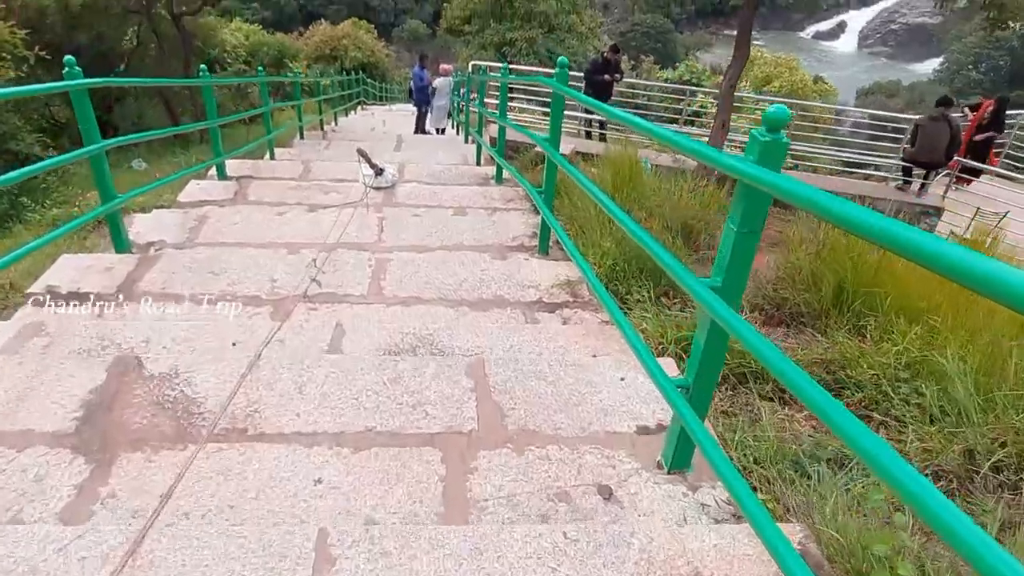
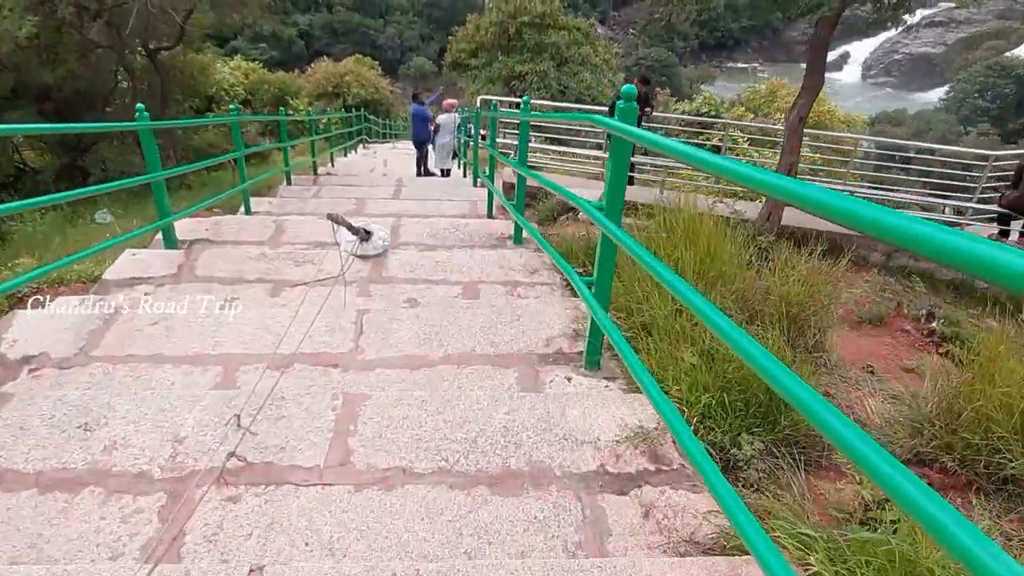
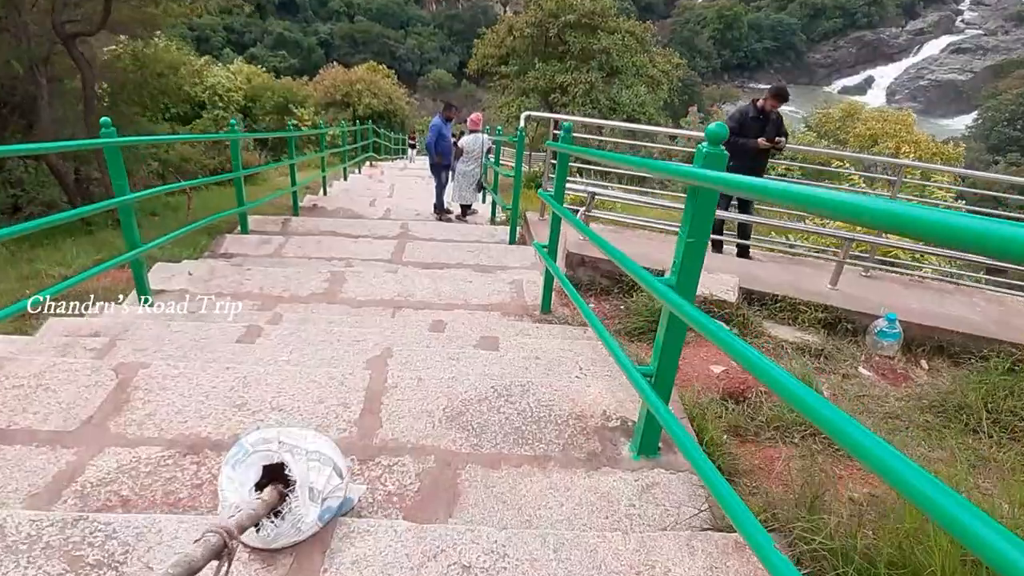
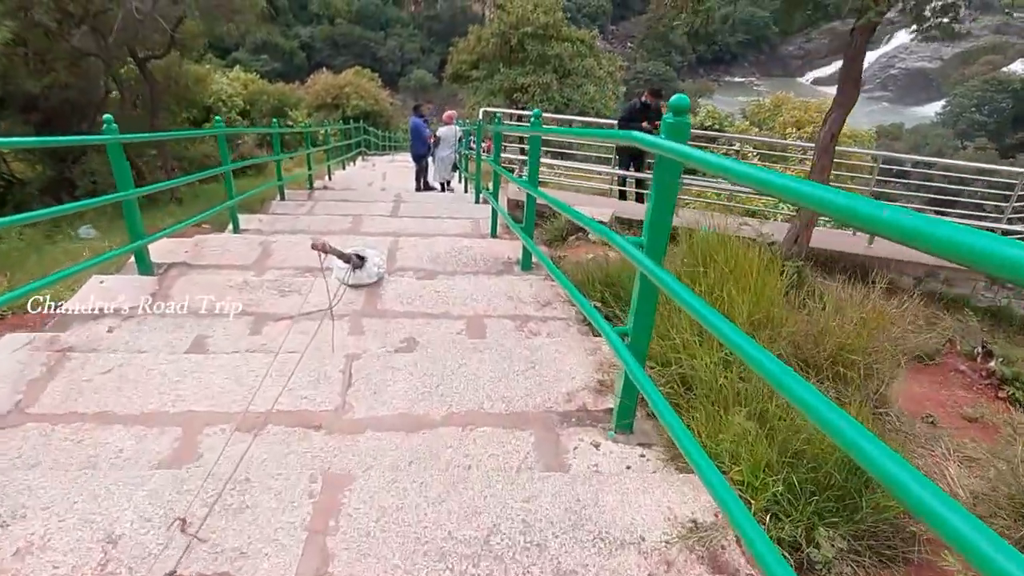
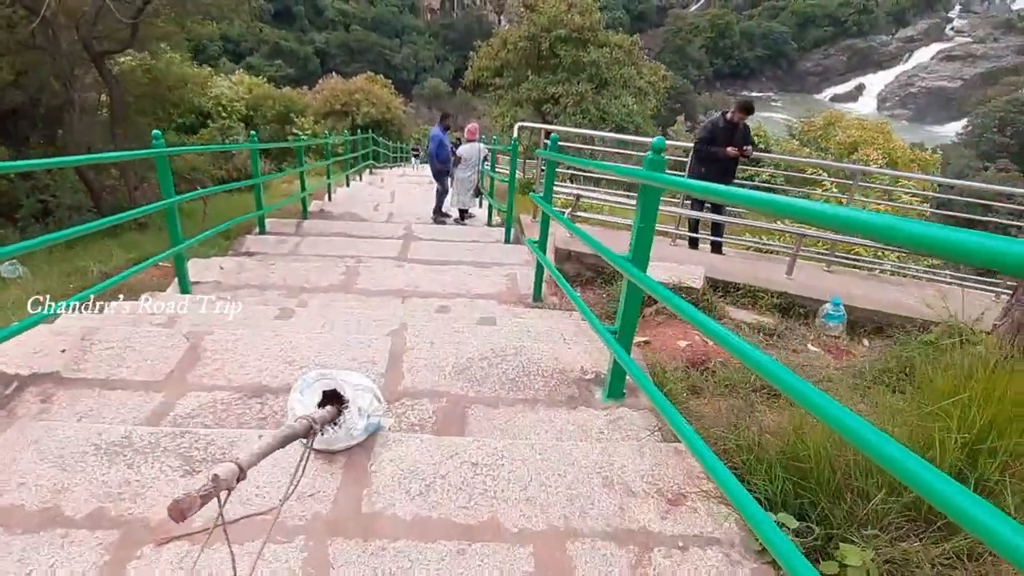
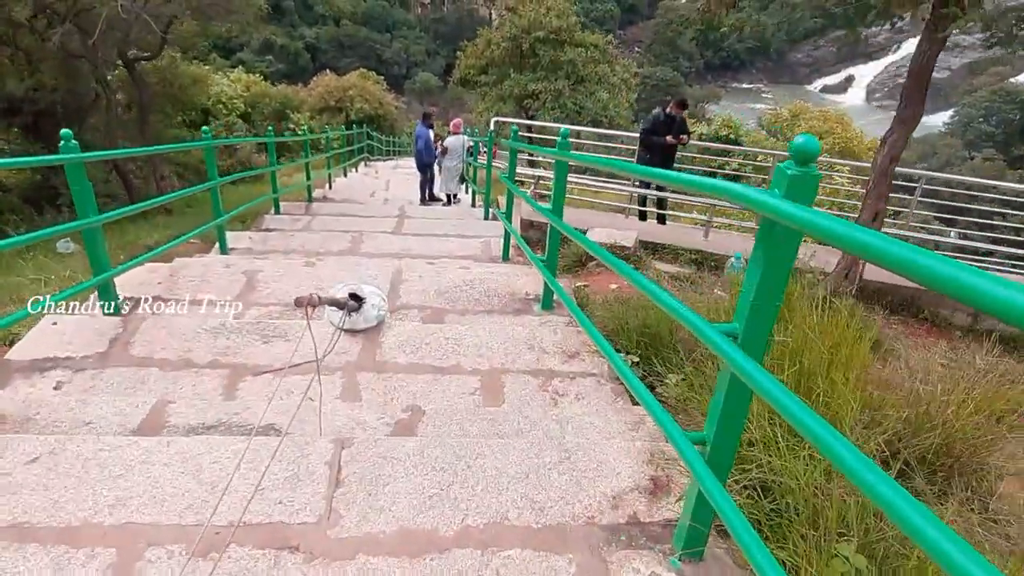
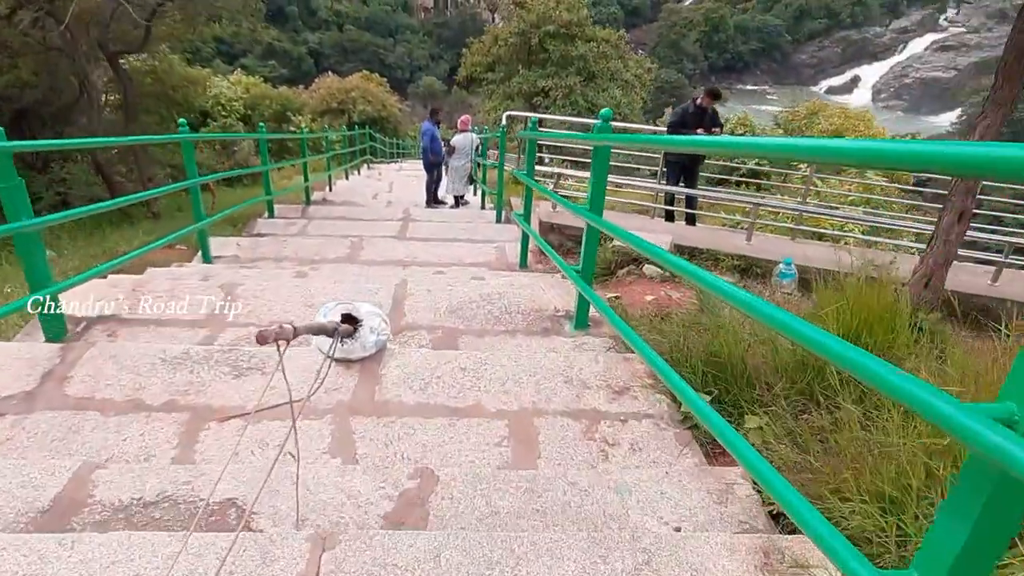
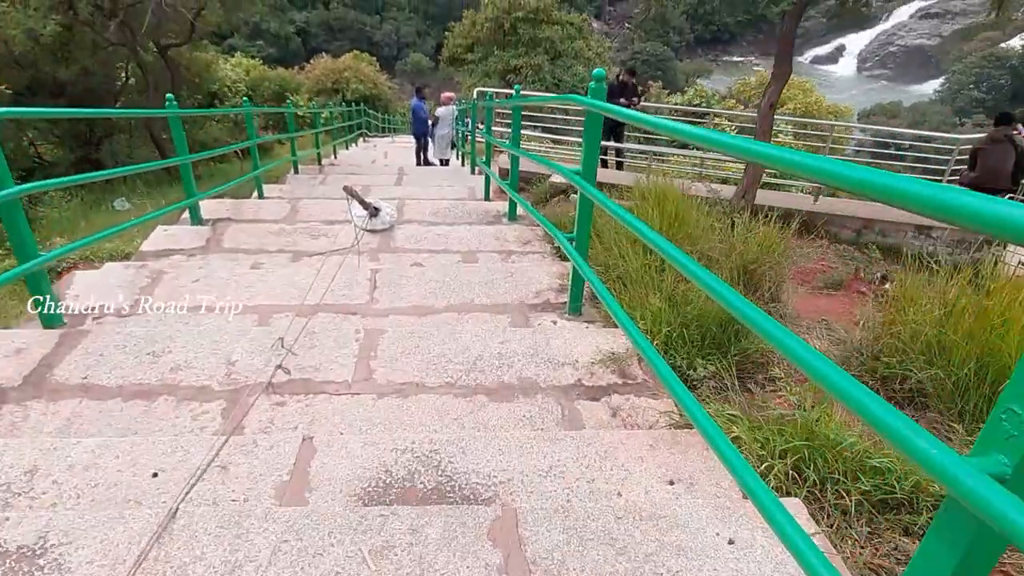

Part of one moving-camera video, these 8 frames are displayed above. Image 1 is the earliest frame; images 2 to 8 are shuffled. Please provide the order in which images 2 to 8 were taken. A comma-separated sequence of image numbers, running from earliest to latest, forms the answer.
8, 2, 4, 6, 7, 5, 3
